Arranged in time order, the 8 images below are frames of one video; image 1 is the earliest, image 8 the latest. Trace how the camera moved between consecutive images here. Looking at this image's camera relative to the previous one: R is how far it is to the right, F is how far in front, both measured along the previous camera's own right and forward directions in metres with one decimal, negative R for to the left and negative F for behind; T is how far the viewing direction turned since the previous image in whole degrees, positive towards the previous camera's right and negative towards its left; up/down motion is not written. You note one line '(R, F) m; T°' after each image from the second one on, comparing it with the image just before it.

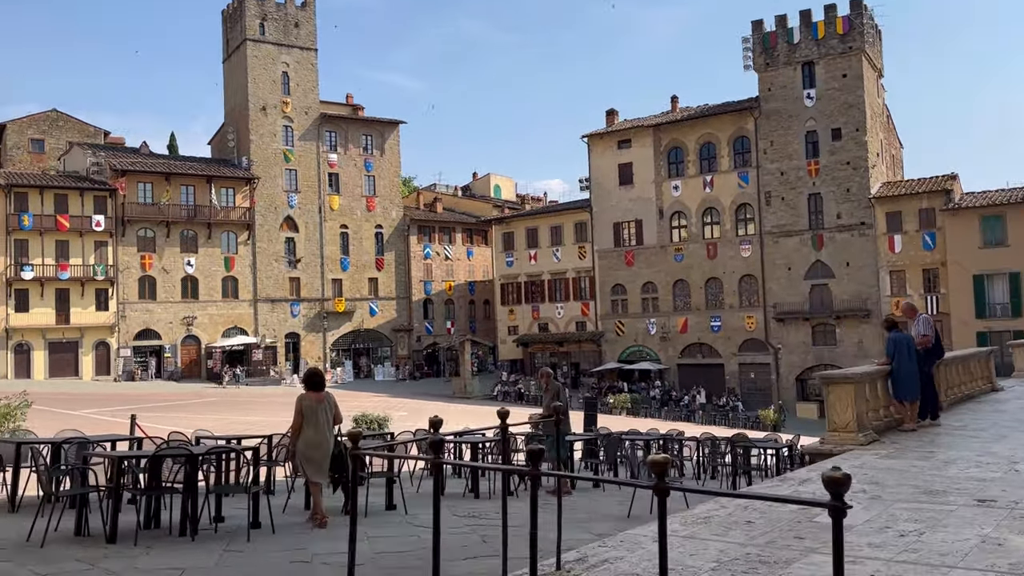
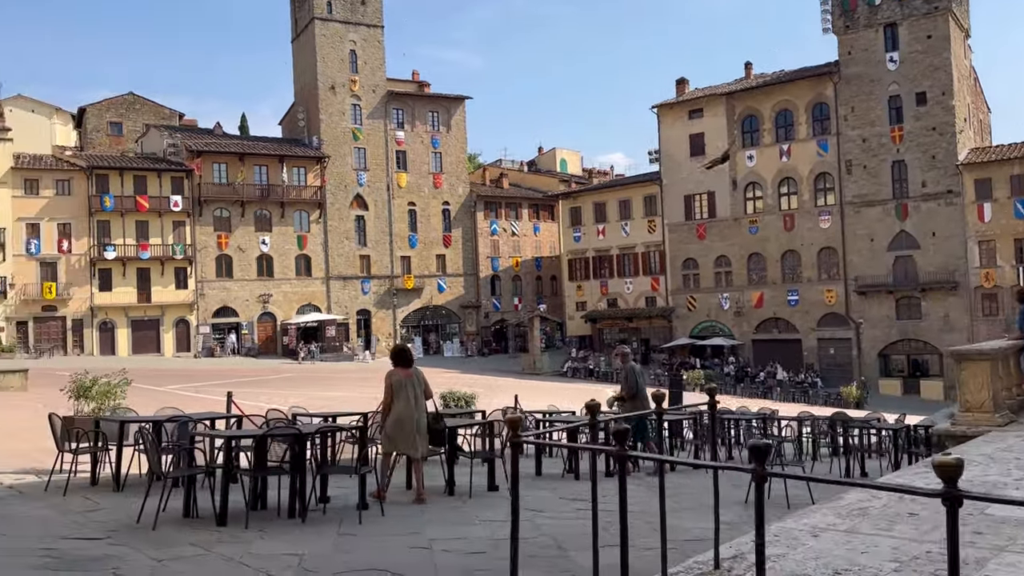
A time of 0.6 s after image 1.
(-0.4, +0.4) m; -4°
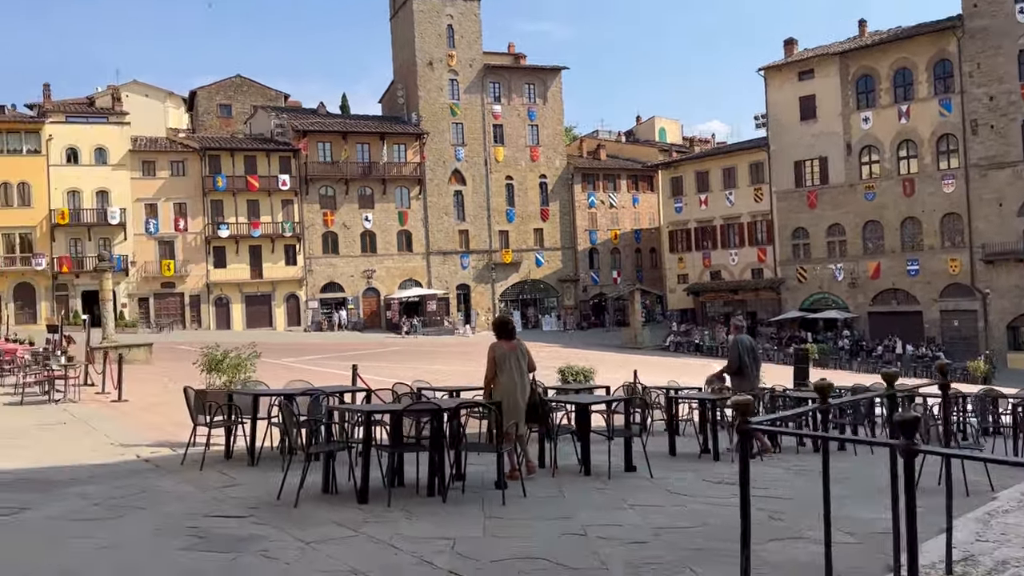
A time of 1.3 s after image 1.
(-0.4, +0.4) m; -6°
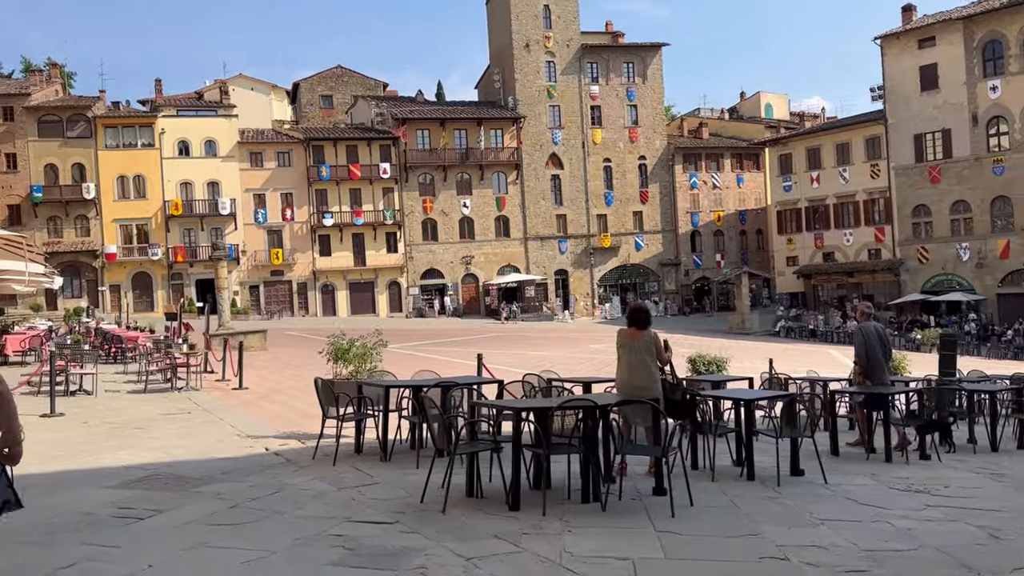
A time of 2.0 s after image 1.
(-0.4, +0.5) m; -6°
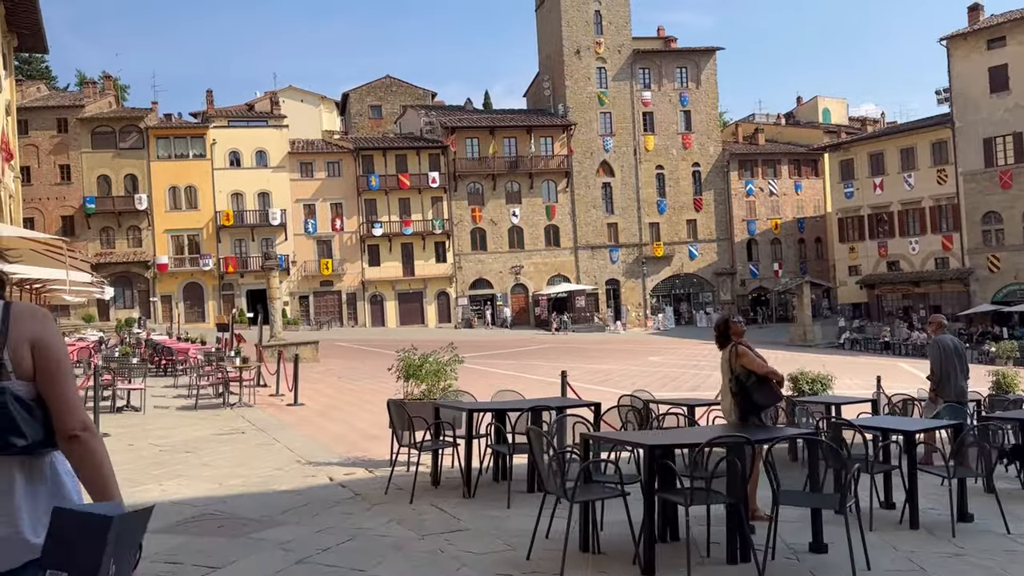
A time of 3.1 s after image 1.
(-0.4, +0.9) m; -3°
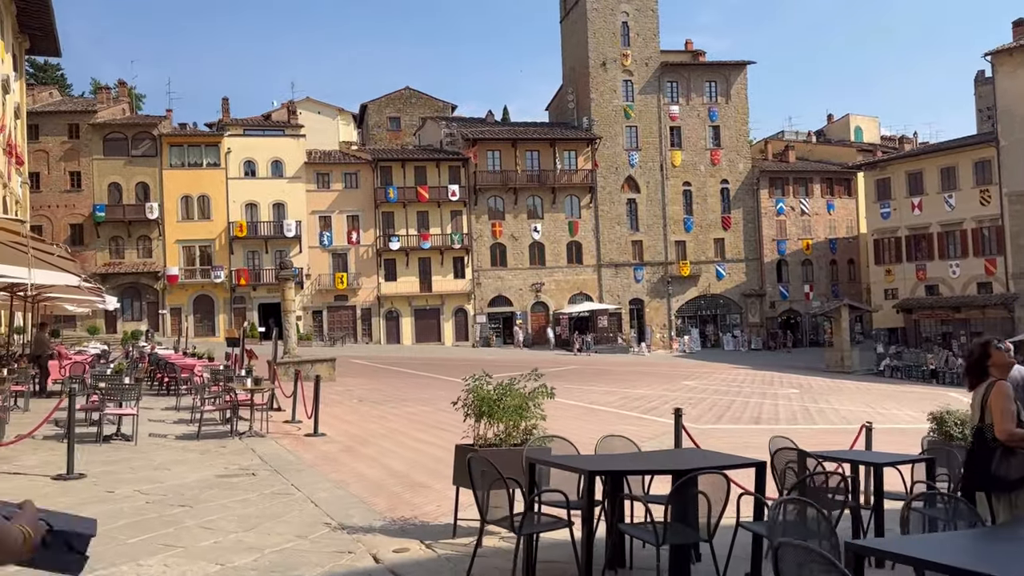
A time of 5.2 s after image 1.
(-0.6, +1.8) m; -1°
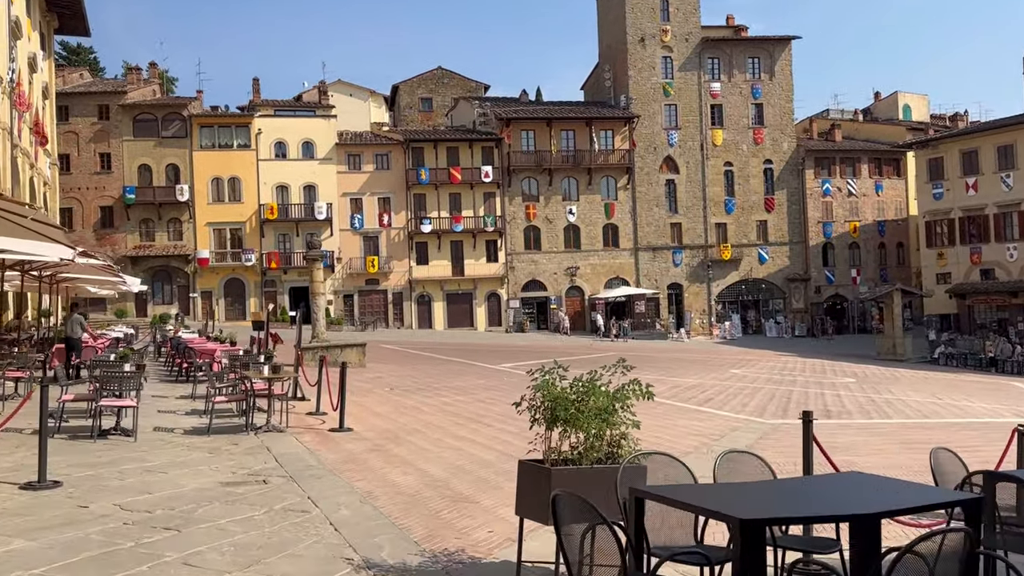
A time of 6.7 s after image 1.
(-0.2, +1.3) m; -2°
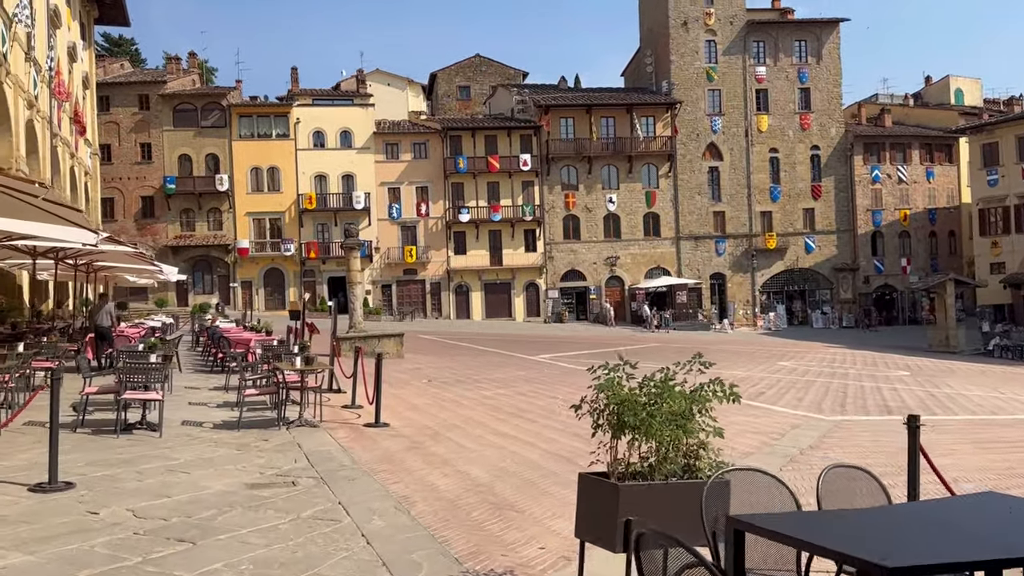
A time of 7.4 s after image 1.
(-0.1, +0.6) m; -3°
